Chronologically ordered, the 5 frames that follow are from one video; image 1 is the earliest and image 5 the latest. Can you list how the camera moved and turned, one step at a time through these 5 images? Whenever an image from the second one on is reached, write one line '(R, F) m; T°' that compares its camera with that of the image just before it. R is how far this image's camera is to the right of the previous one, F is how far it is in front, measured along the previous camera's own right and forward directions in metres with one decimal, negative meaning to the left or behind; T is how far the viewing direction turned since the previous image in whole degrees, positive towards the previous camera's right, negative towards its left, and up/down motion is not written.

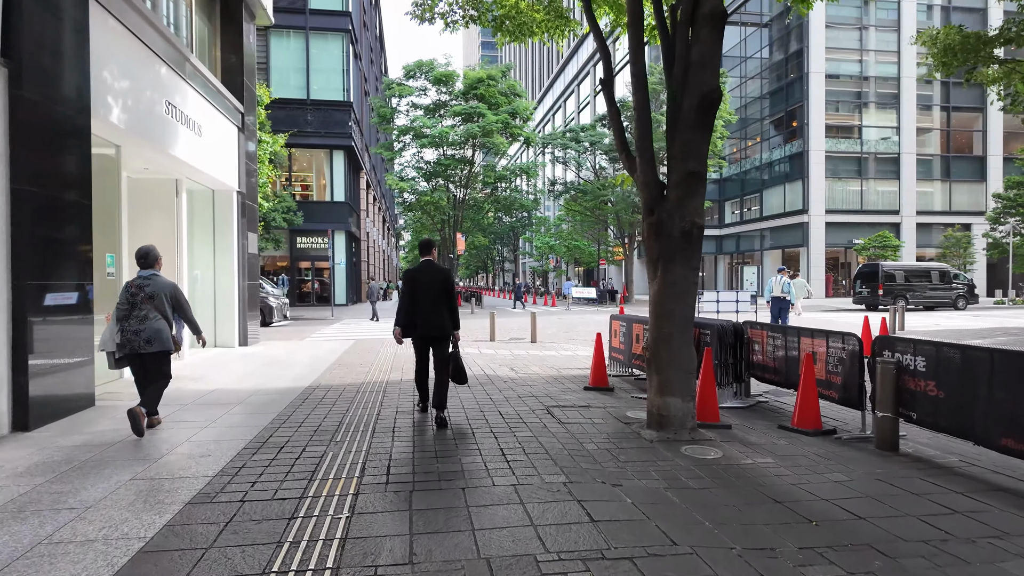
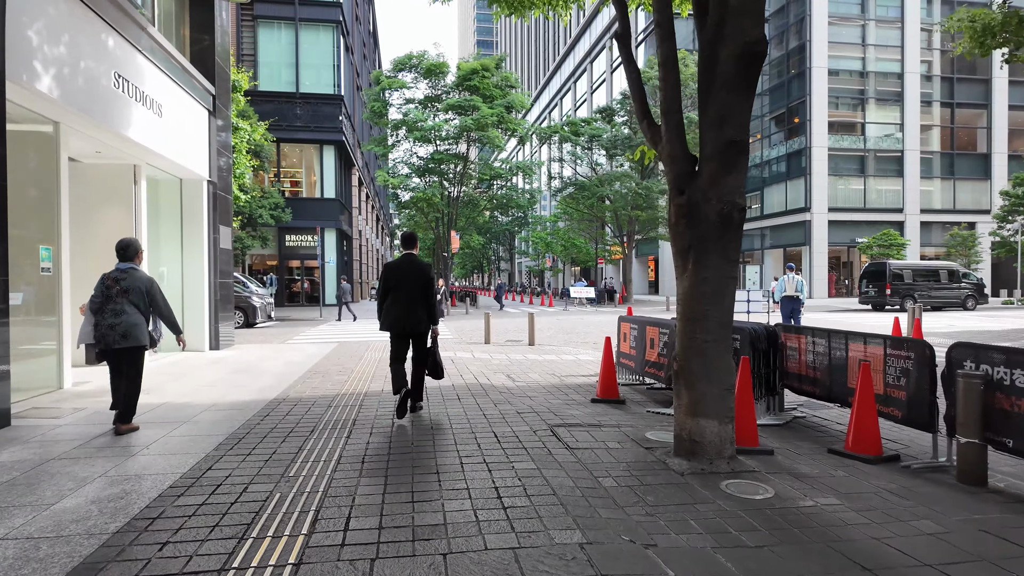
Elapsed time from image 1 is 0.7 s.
(0.0, +1.0) m; 0°
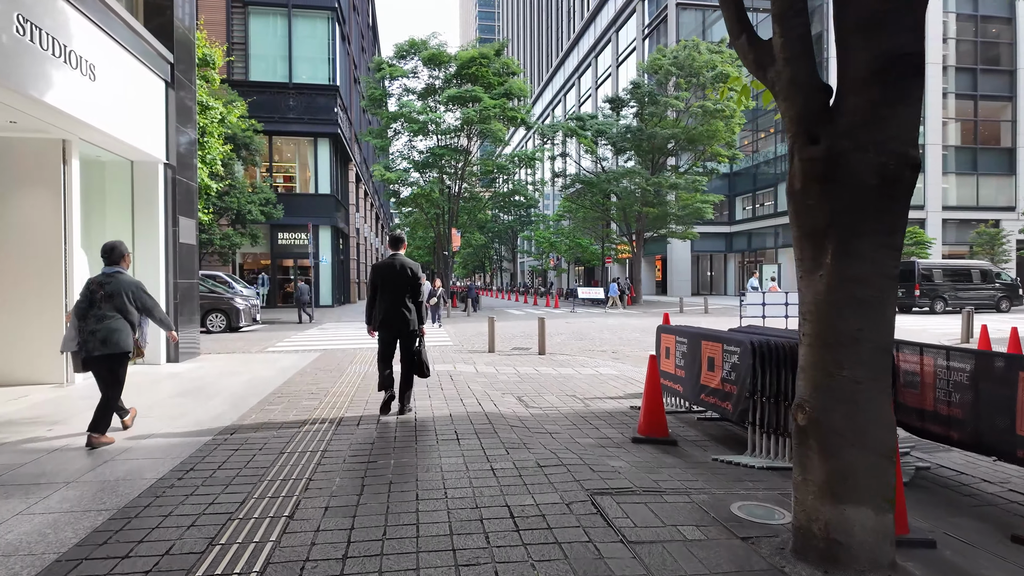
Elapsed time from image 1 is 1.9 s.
(-0.1, +1.7) m; 0°
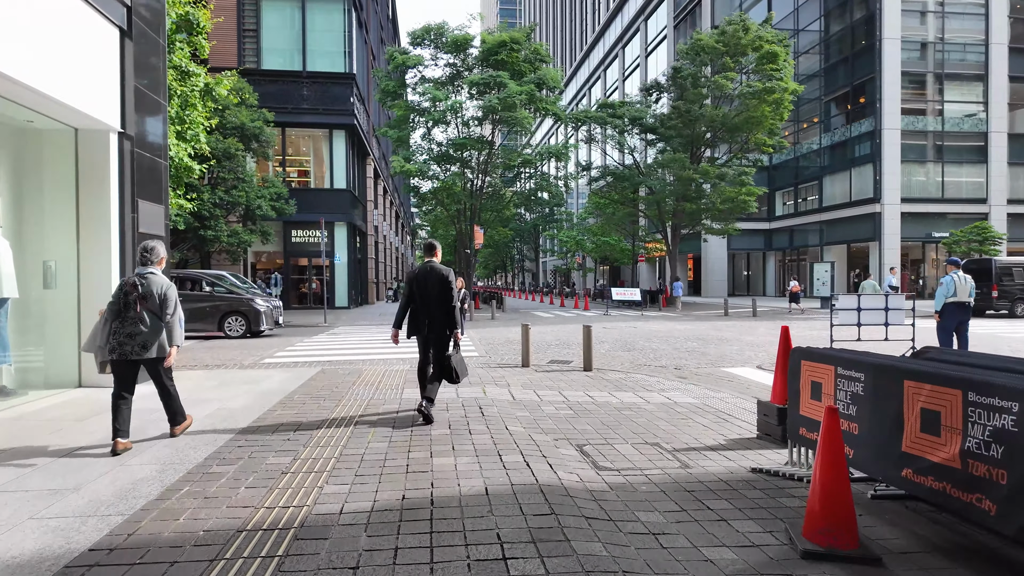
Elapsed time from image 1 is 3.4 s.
(-0.3, +2.2) m; -2°
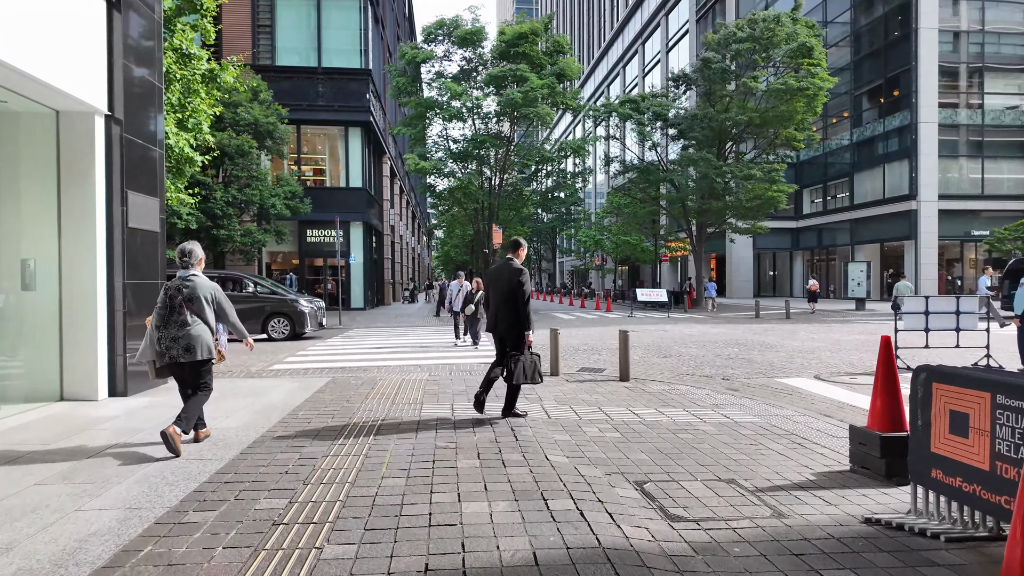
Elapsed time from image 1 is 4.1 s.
(-0.2, +0.9) m; -2°
